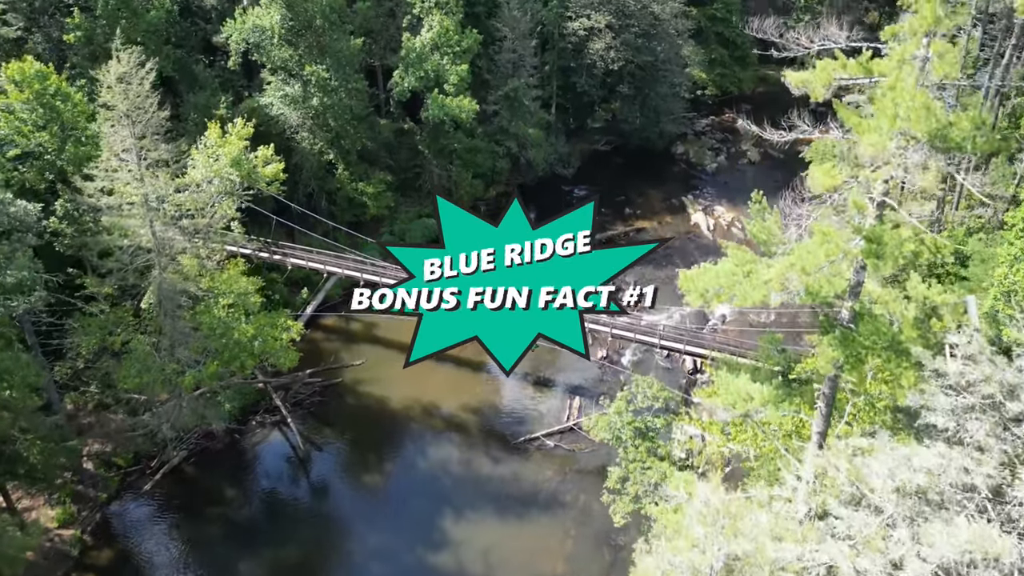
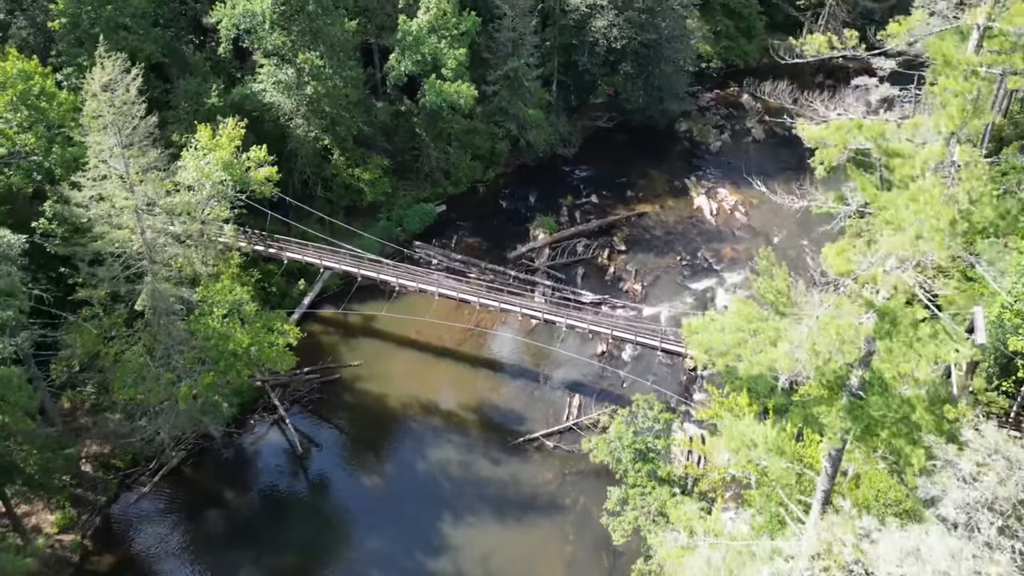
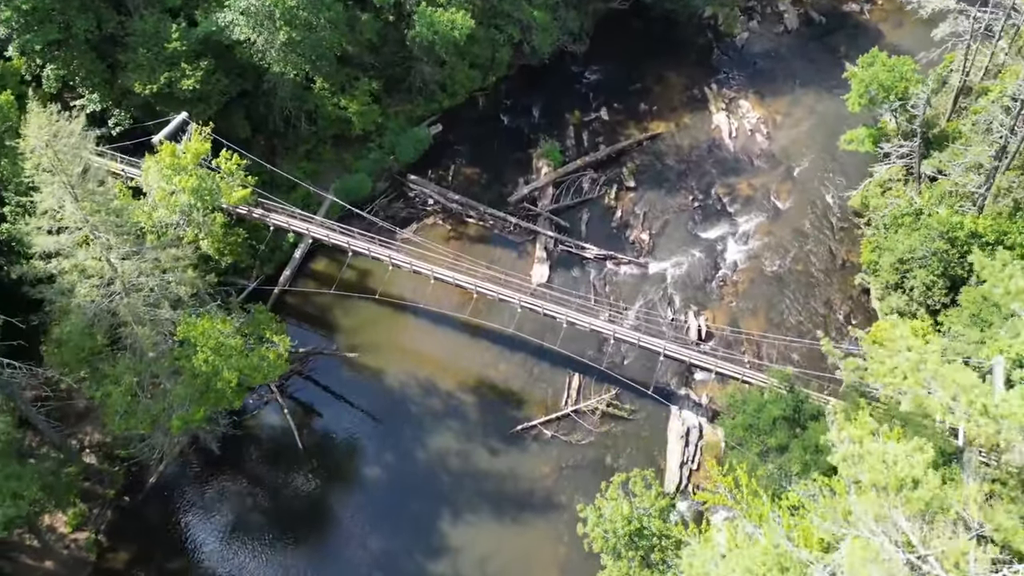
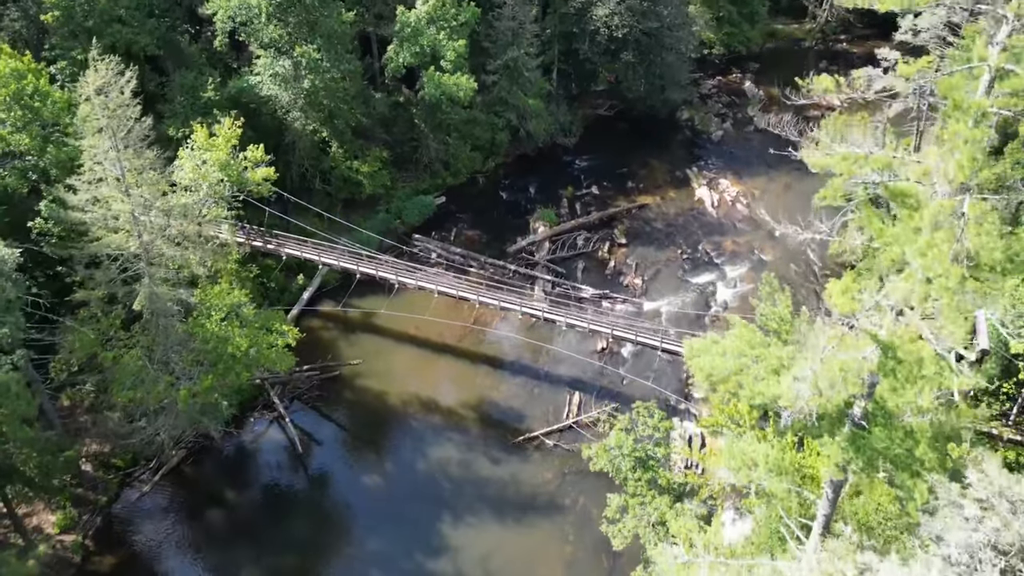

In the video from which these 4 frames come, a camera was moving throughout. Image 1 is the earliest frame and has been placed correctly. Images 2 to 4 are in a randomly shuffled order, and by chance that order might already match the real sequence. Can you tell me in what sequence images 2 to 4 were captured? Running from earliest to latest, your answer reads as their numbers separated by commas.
2, 4, 3
